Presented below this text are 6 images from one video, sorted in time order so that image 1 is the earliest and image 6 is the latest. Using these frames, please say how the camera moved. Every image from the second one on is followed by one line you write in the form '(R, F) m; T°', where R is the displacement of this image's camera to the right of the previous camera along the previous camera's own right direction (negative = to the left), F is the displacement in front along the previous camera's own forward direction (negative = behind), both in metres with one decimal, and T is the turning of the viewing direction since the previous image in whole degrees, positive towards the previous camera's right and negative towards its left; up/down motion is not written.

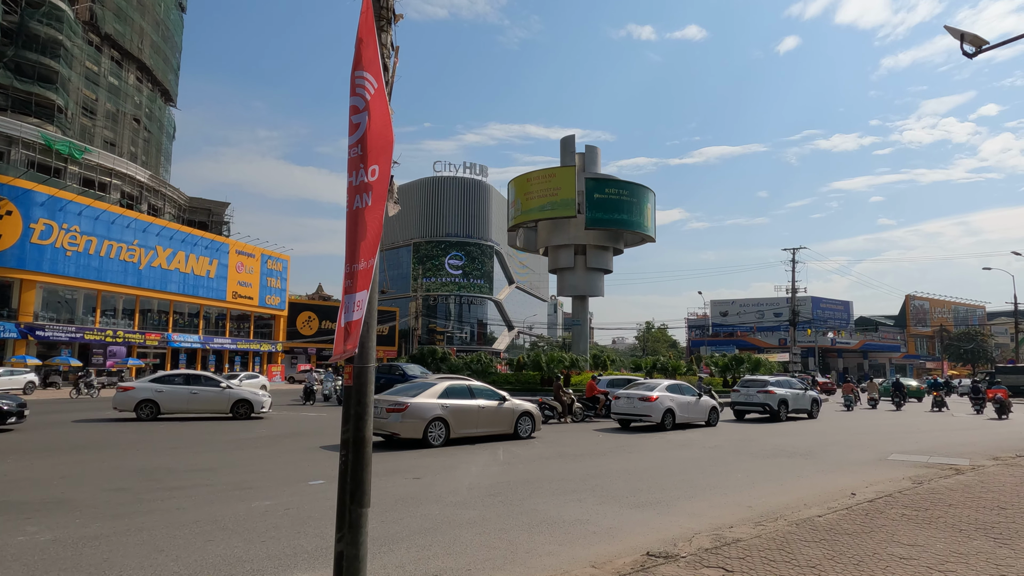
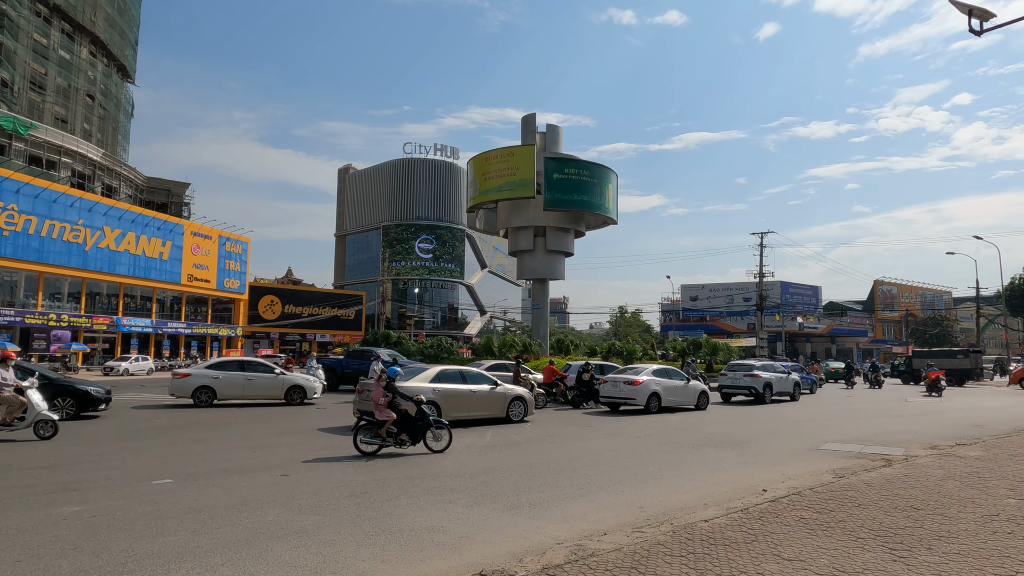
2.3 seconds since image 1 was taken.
(+1.3, +1.0) m; +2°
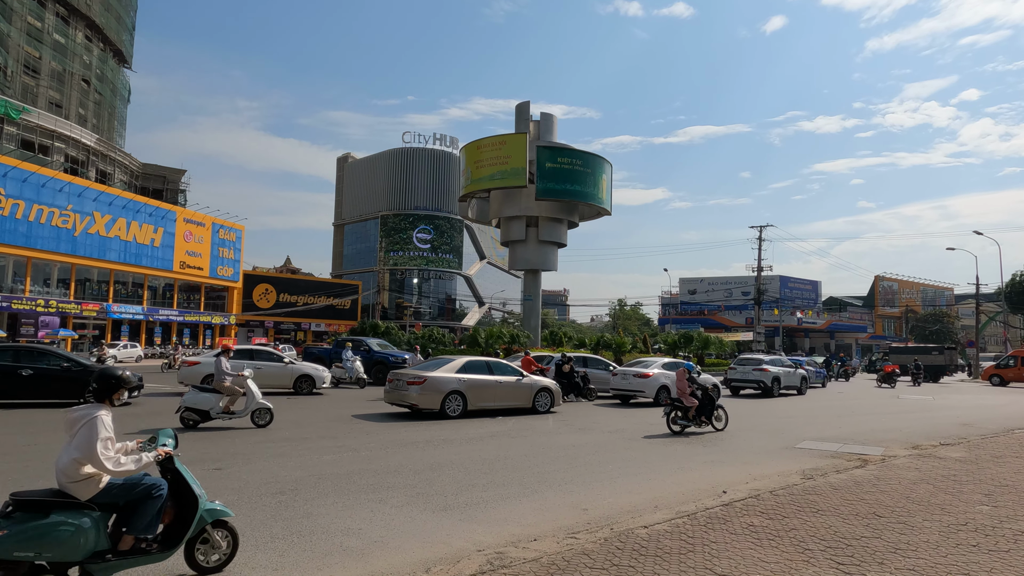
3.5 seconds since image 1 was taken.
(+0.7, +0.5) m; 0°
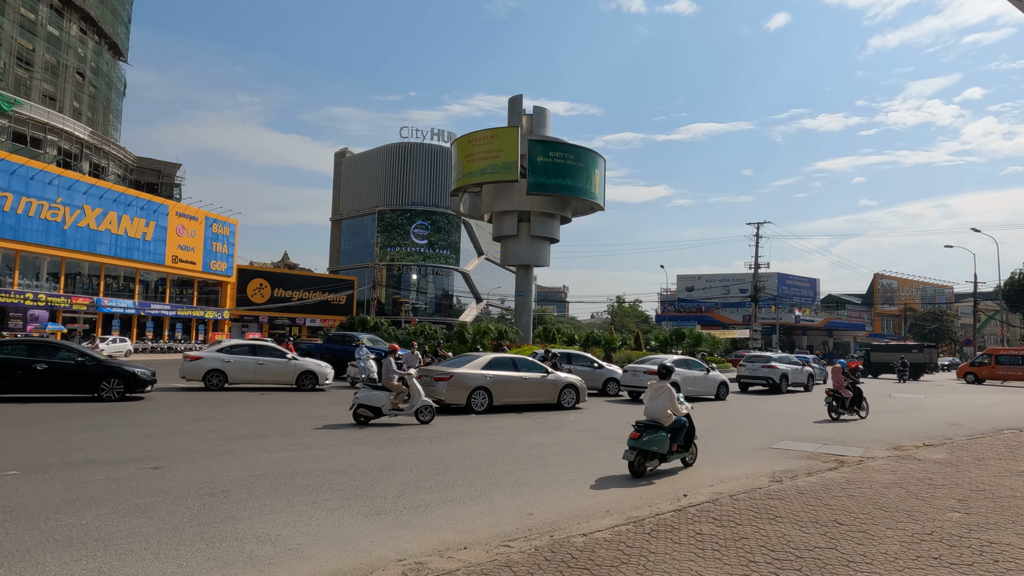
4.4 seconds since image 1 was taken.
(+0.6, +0.4) m; 0°
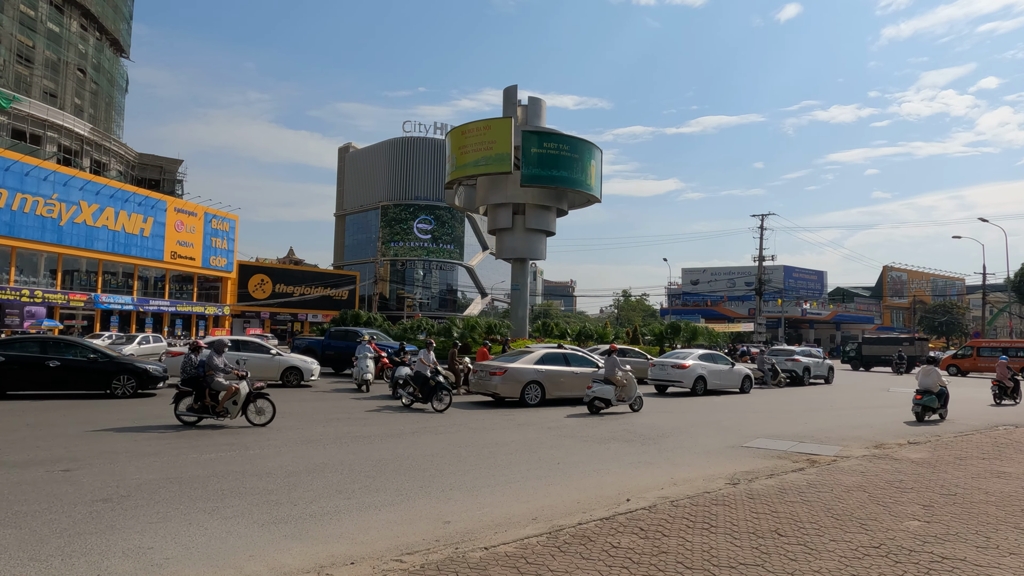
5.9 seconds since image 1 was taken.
(+0.8, +0.5) m; -1°
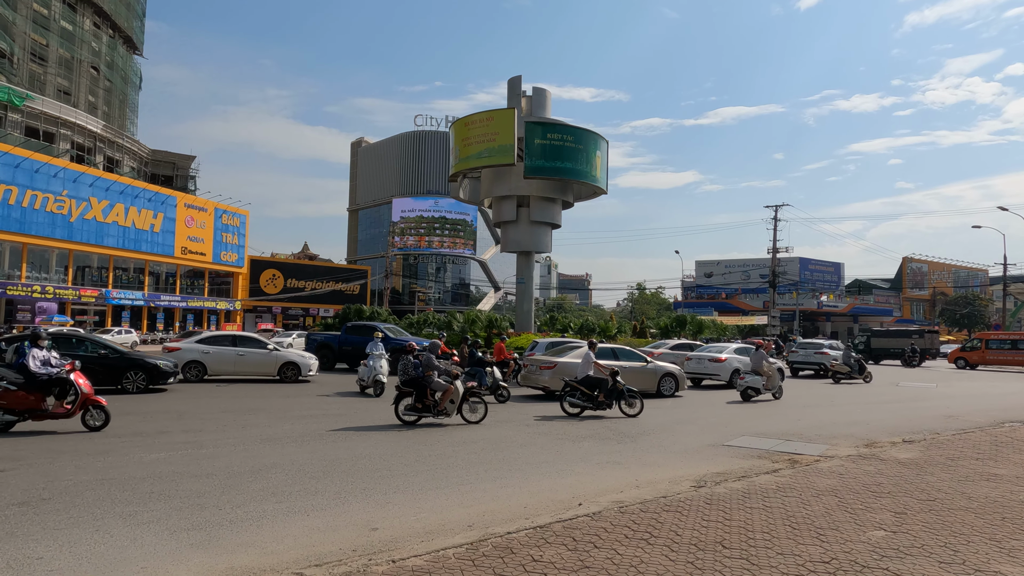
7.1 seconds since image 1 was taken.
(+0.7, +0.4) m; -2°
